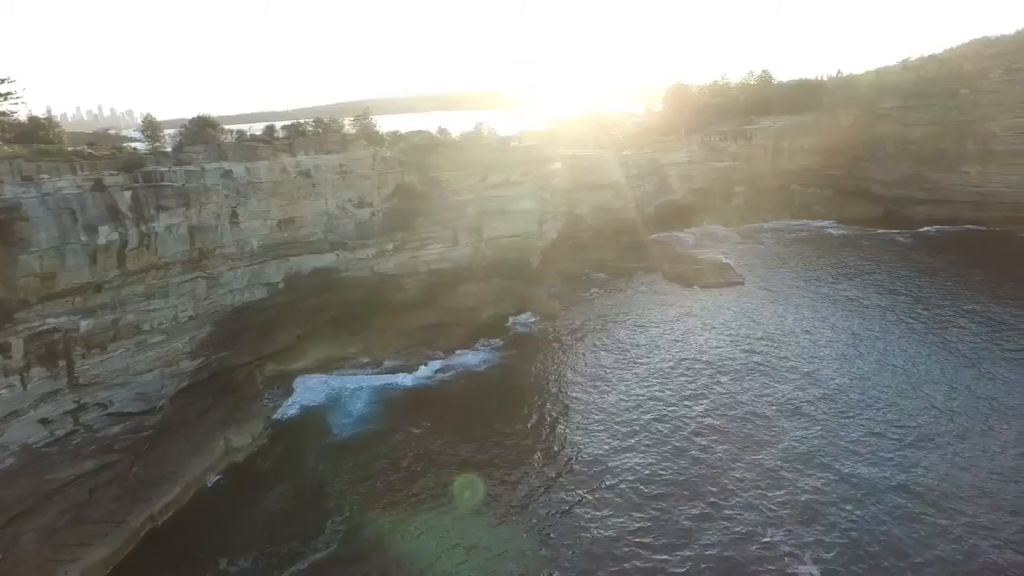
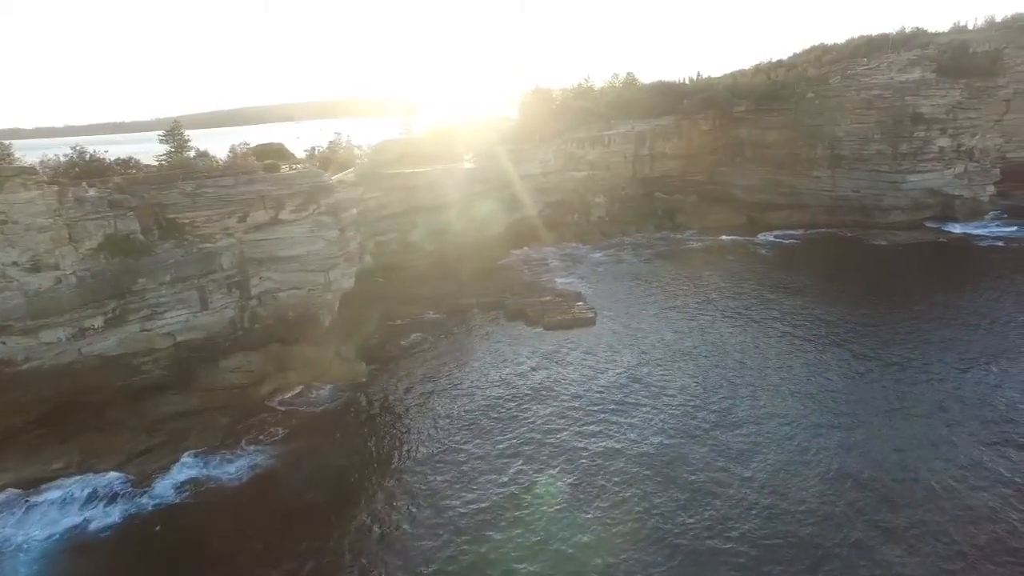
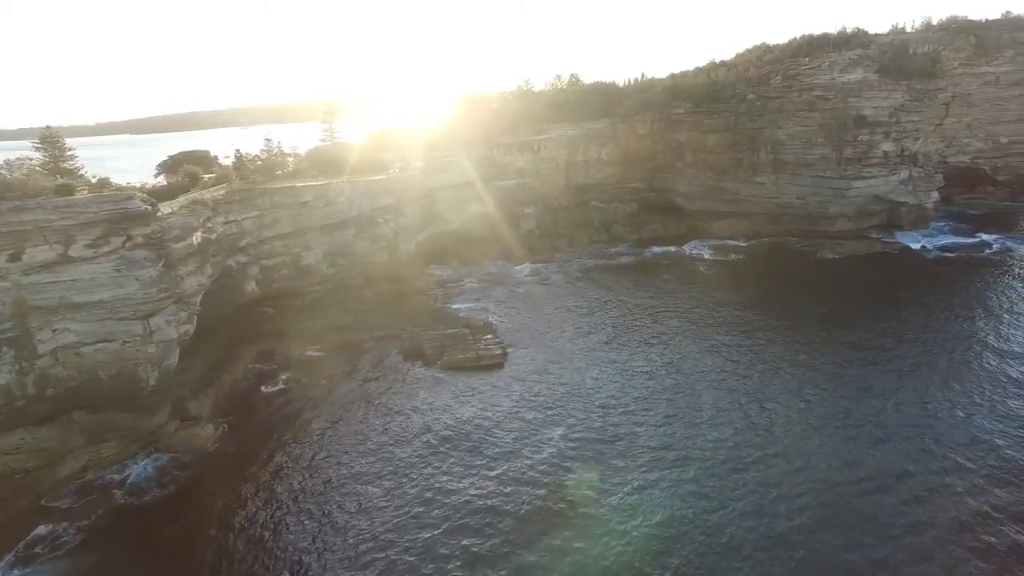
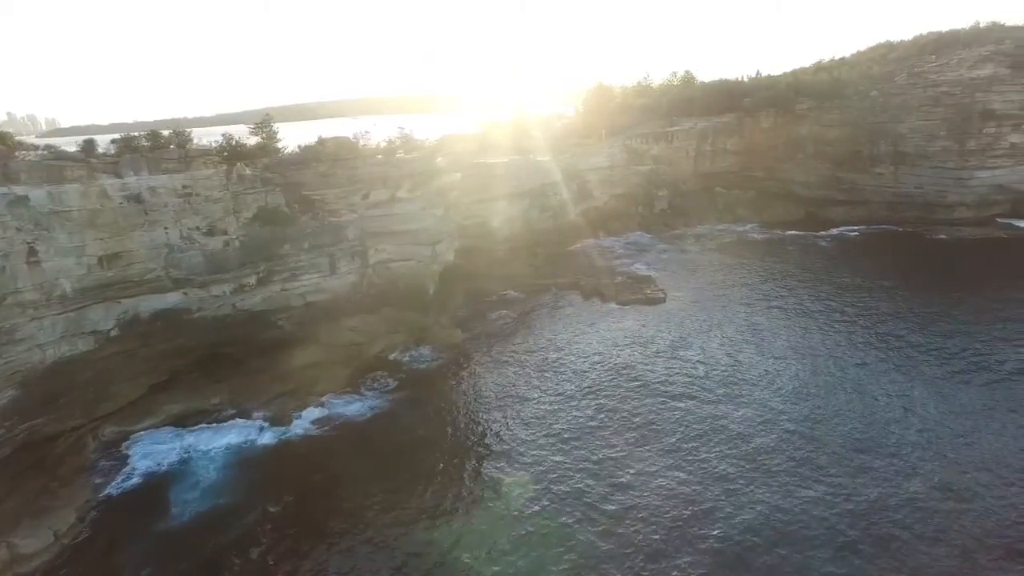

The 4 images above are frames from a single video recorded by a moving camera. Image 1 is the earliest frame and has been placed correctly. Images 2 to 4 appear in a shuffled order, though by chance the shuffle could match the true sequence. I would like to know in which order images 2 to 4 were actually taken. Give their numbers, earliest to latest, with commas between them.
4, 2, 3
